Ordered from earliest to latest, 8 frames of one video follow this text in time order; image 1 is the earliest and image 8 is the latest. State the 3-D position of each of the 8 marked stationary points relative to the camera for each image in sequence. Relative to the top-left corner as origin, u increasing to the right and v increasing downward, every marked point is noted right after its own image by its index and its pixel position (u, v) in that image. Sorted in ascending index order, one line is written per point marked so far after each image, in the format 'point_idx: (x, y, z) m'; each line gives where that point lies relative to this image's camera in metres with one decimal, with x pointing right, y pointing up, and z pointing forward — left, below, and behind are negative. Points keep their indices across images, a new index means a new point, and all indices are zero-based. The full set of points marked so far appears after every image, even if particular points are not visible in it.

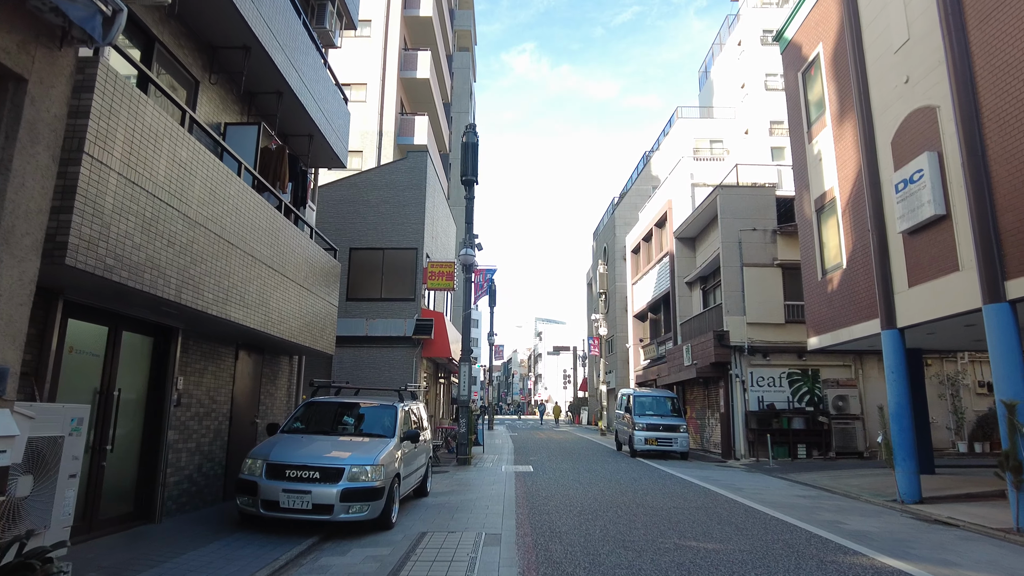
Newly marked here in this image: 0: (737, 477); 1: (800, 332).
0: (+5.3, -4.5, +15.2) m
1: (+8.8, -1.3, +19.7) m
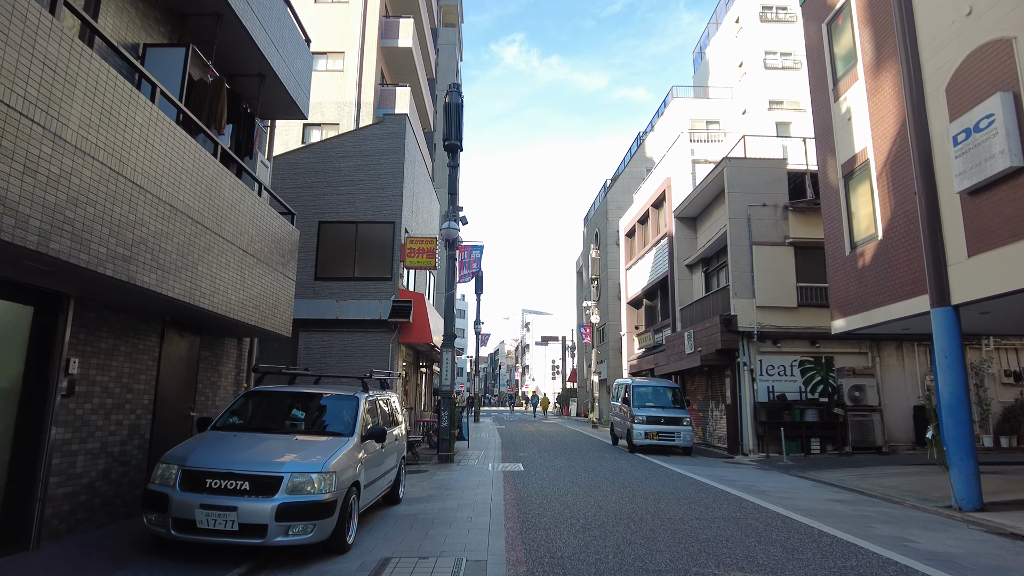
0: (+5.1, -4.0, +13.6) m
1: (+8.5, -0.8, +18.1) m
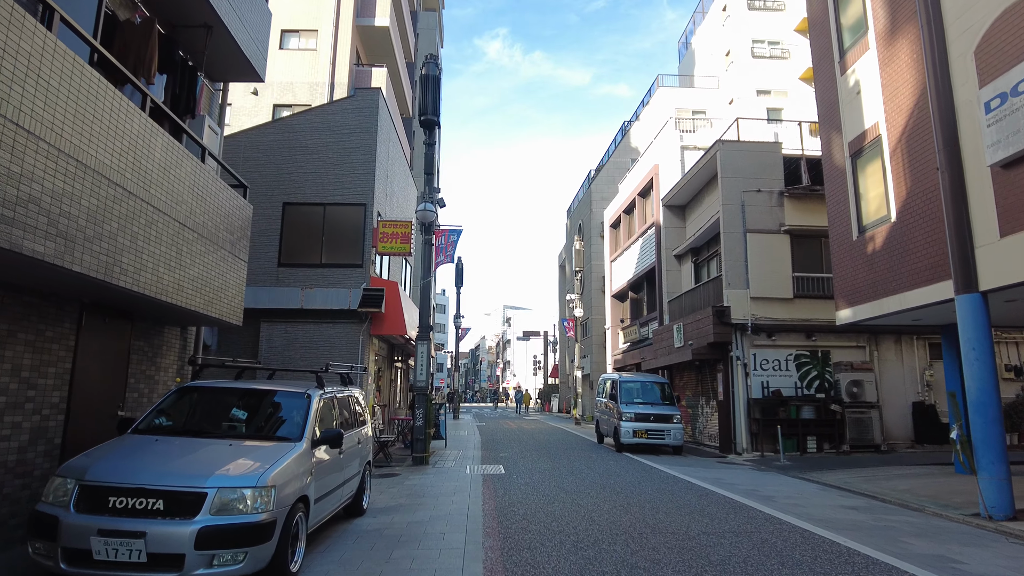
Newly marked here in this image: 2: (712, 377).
0: (+4.7, -3.7, +12.7) m
1: (+8.0, -0.5, +17.3) m
2: (+5.7, -2.5, +18.3) m
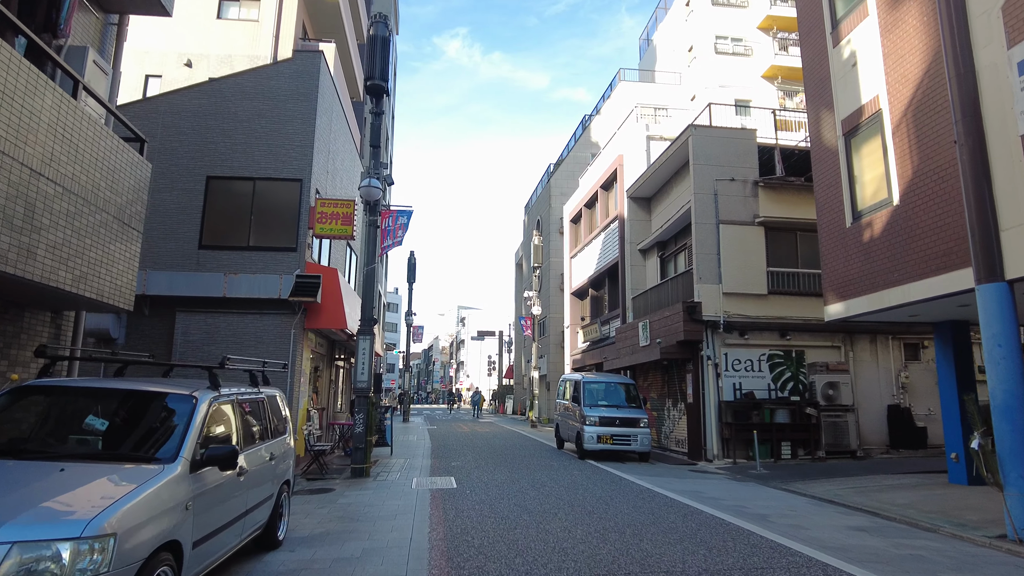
0: (+3.9, -3.6, +11.4) m
1: (+6.9, -0.4, +16.2) m
2: (+4.5, -2.4, +17.1) m
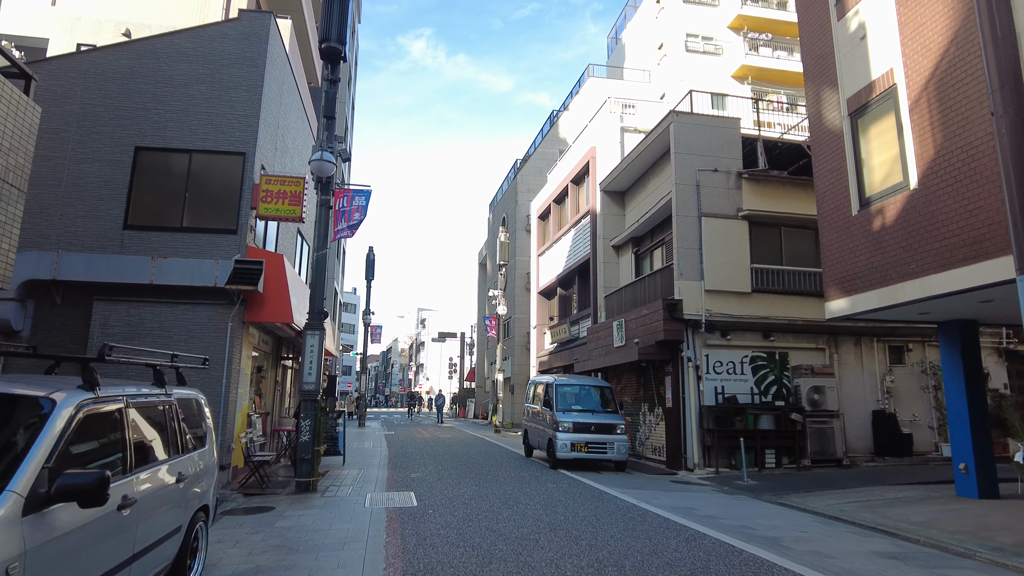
0: (+3.4, -3.5, +10.3) m
1: (+6.1, -0.4, +15.3) m
2: (+3.6, -2.3, +16.0) m
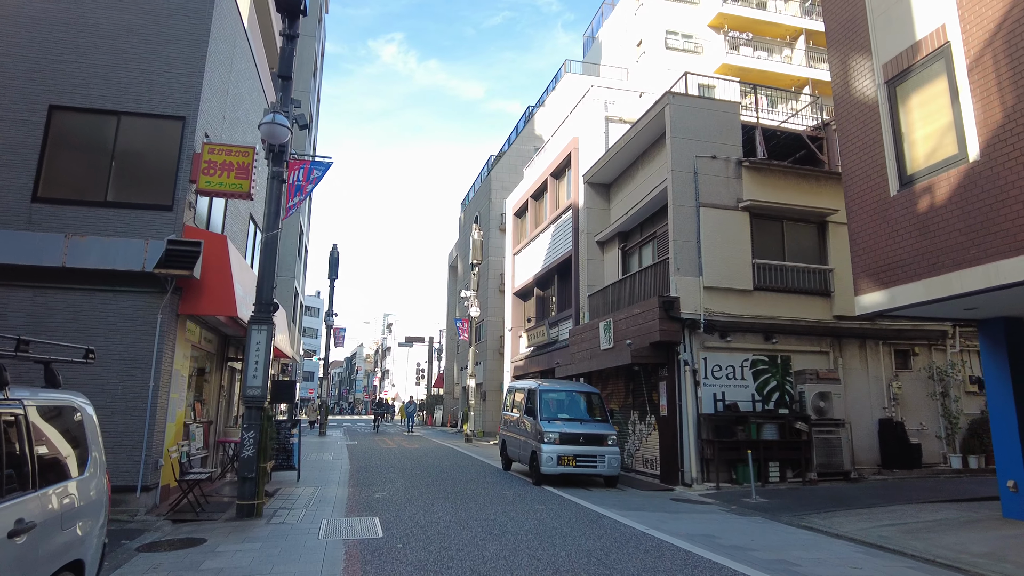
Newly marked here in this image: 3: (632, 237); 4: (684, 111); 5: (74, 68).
0: (+3.1, -3.3, +8.9) m
1: (+5.6, -0.3, +14.1) m
2: (+3.1, -2.2, +14.6) m
3: (+3.3, +1.4, +17.7) m
4: (+3.9, +4.0, +14.6) m
5: (-6.9, +3.5, +10.2) m
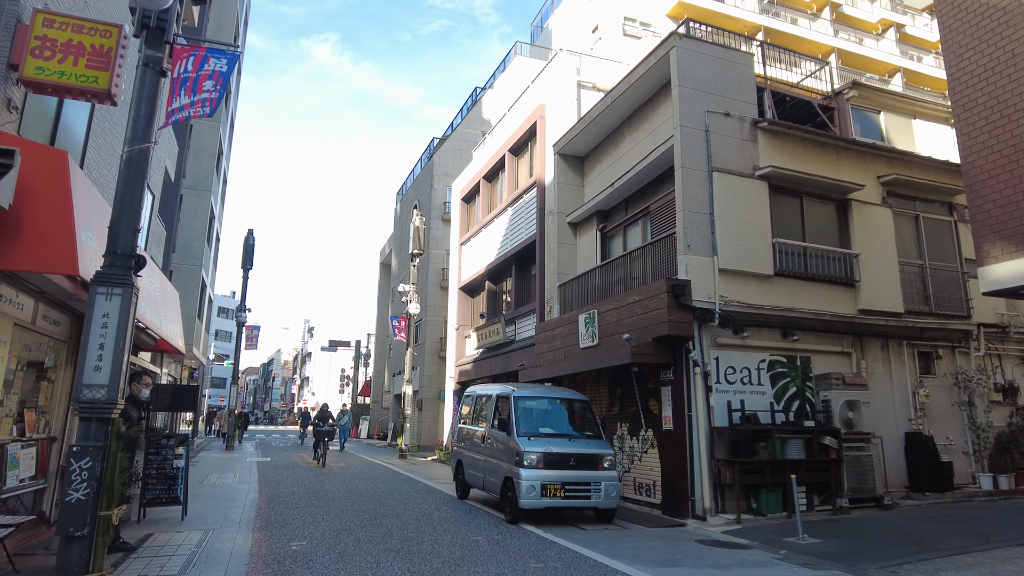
0: (+3.1, -2.9, +6.2) m
1: (+5.0, -0.1, +11.6) m
2: (+2.4, -1.9, +11.9) m
3: (+2.4, +1.7, +15.0) m
4: (+3.4, +4.3, +12.0) m
5: (-6.9, +4.1, +6.4) m
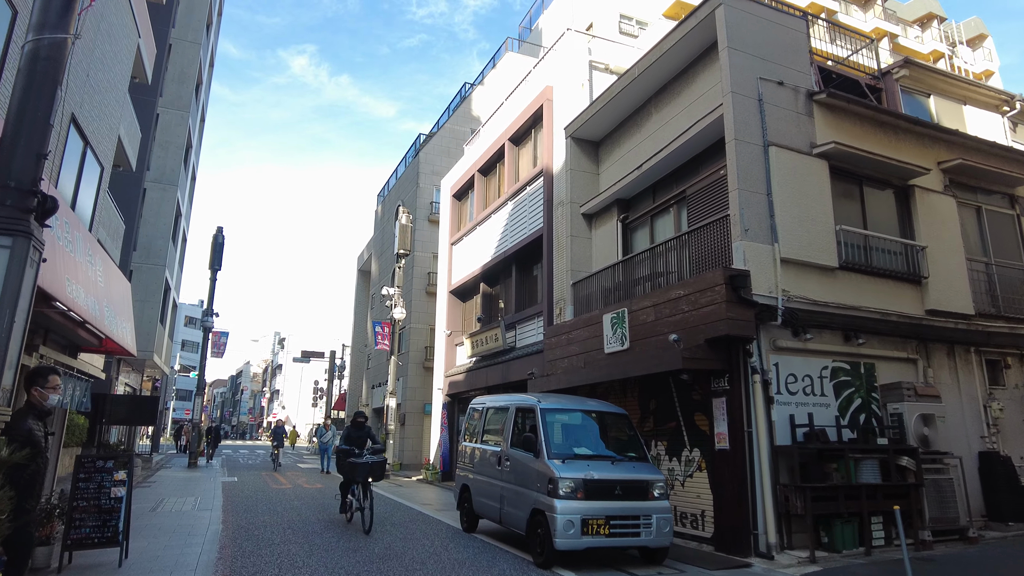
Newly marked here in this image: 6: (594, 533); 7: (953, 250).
0: (+3.6, -2.7, +4.4) m
1: (+5.4, 0.0, +10.0) m
2: (+2.7, -1.8, +10.1) m
3: (+2.5, +1.7, +13.3) m
4: (+3.7, +4.4, +10.4) m
5: (-6.3, +4.4, +4.4) m
6: (+1.0, -2.8, +7.5) m
7: (+7.7, +0.7, +11.3) m
